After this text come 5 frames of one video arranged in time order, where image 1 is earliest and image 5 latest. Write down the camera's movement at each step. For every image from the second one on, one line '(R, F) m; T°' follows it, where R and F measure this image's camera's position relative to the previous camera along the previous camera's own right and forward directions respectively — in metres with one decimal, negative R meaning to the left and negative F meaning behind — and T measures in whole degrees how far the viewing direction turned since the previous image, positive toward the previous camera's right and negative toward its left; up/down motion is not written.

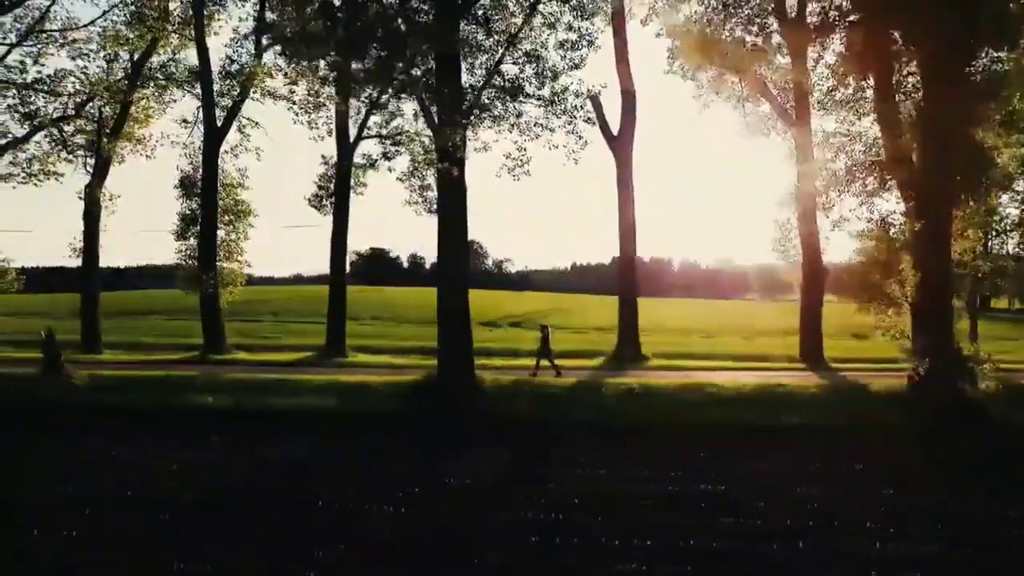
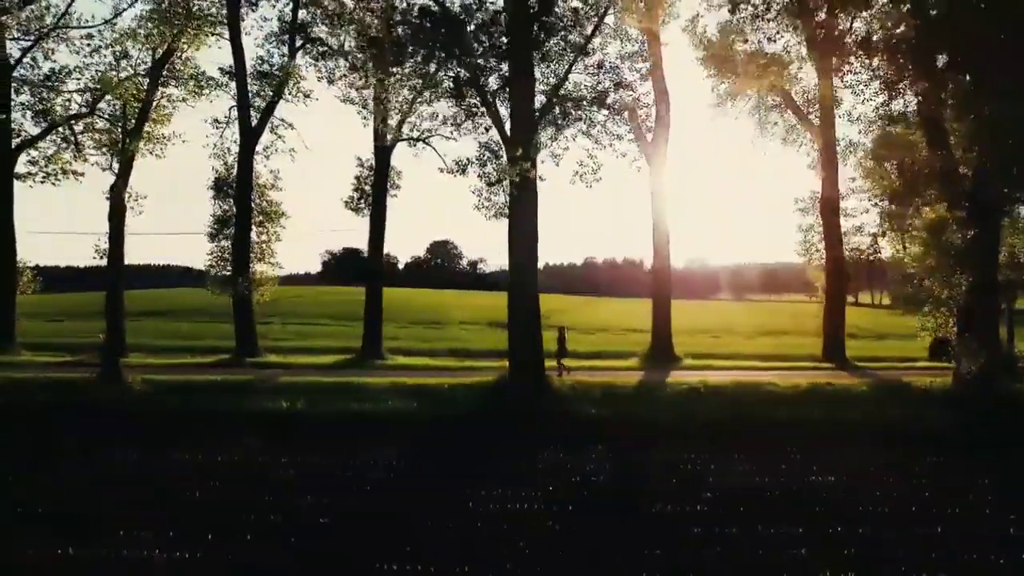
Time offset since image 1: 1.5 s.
(-0.7, 0.0) m; +3°
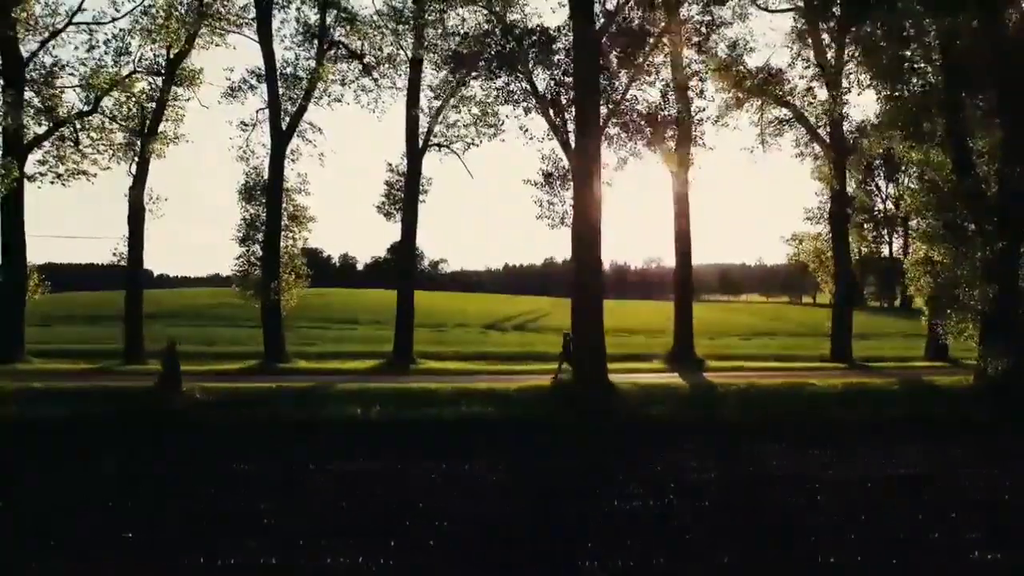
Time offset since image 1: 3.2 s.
(-0.8, 0.0) m; +4°
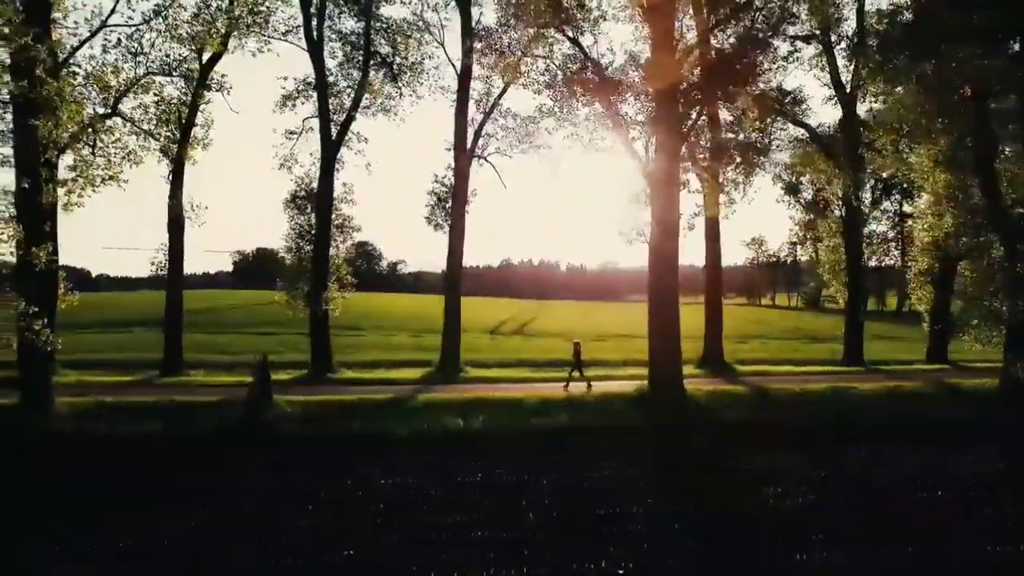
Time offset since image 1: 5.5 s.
(-1.0, -0.1) m; +5°
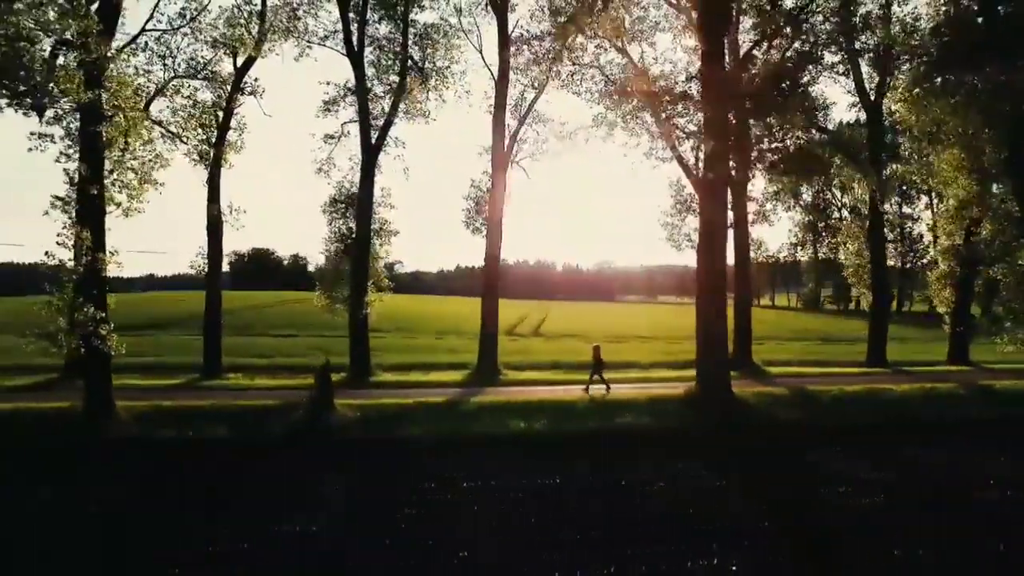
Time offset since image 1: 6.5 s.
(-0.4, -0.1) m; +1°
